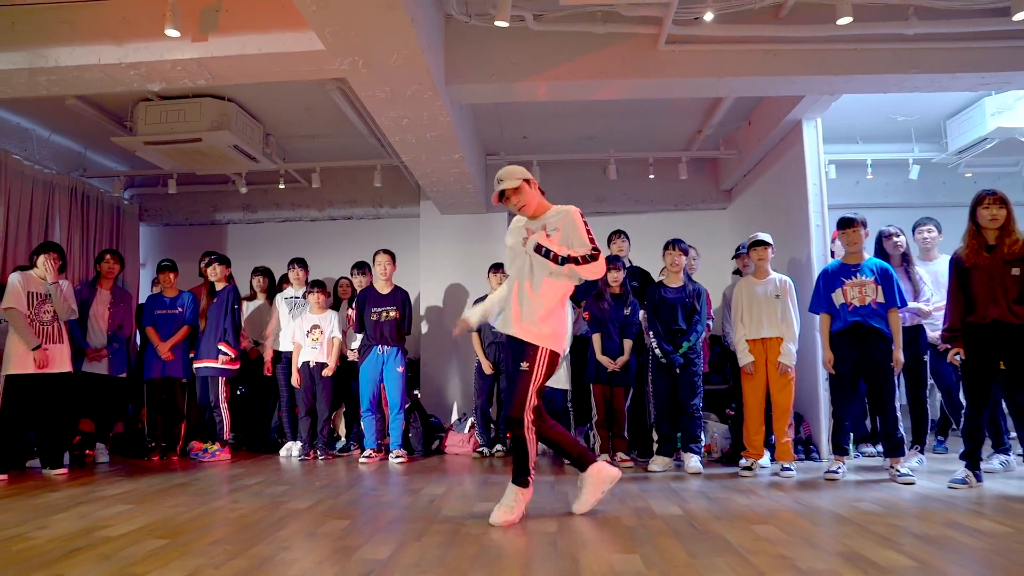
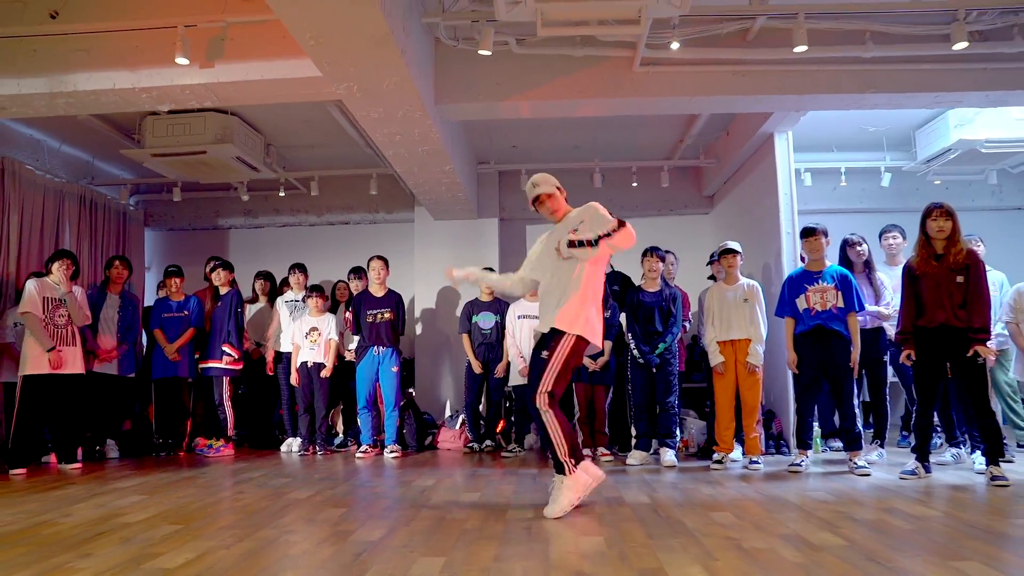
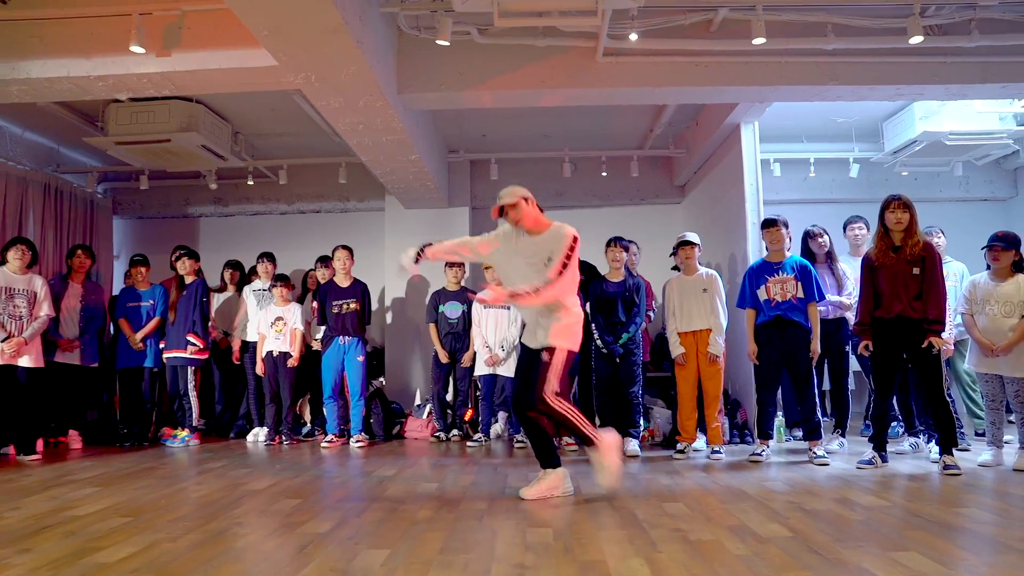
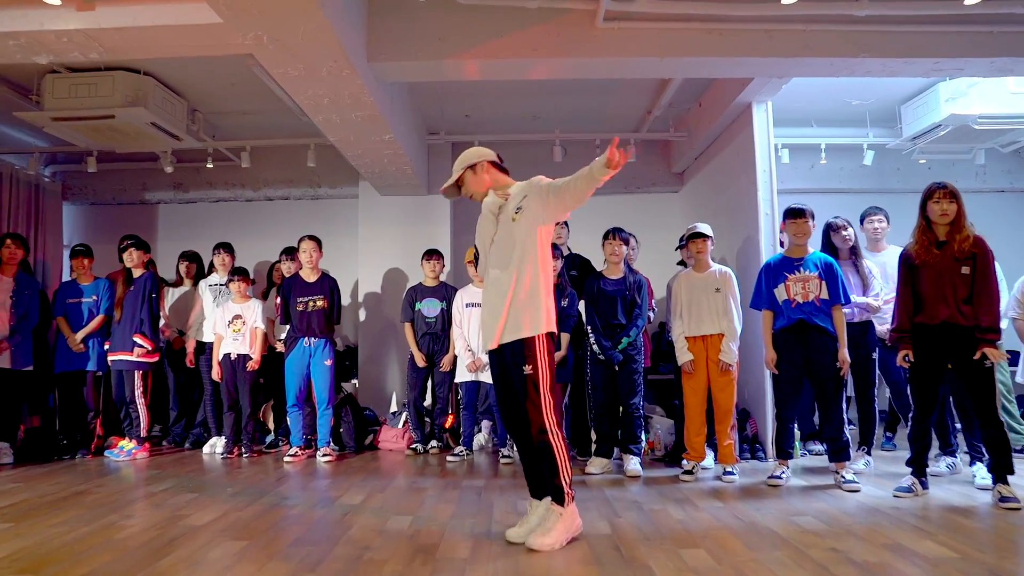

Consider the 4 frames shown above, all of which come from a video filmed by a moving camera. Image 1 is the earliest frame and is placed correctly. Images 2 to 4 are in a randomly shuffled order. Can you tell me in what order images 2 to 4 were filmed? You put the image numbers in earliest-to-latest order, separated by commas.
2, 3, 4
